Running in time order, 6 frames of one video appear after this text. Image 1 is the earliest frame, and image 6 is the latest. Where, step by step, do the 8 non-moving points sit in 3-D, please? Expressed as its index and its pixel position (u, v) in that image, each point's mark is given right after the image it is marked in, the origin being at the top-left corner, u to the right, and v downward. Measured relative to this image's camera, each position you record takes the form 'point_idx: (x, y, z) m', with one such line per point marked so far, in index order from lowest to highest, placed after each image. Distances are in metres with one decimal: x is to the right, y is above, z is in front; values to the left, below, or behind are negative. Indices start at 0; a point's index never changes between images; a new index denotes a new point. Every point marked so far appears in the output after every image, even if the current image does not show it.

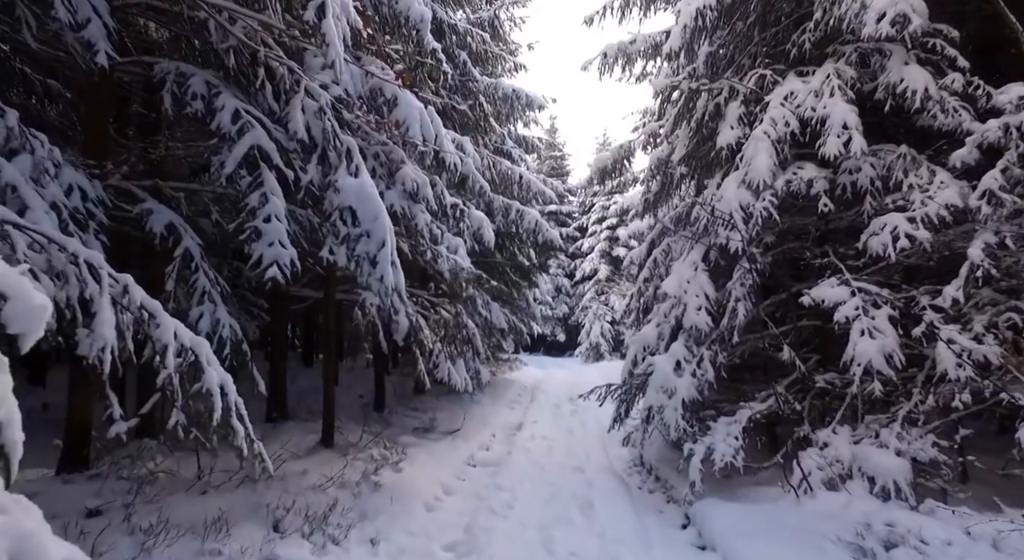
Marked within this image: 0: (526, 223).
0: (+0.3, +1.3, +12.6) m
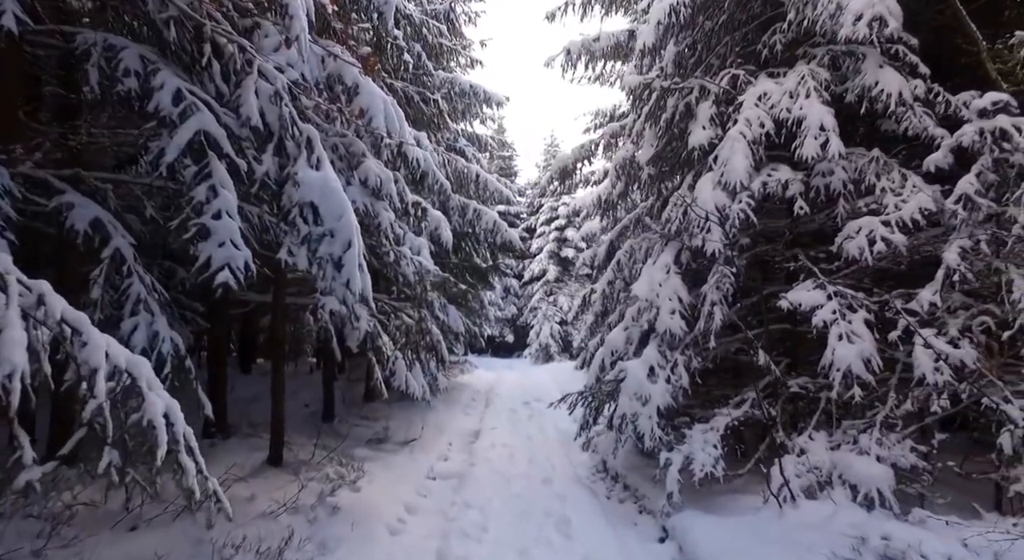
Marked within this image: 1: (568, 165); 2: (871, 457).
0: (-0.6, +1.3, +12.3) m
1: (+1.1, +2.2, +10.5) m
2: (+3.3, -1.6, +4.9) m
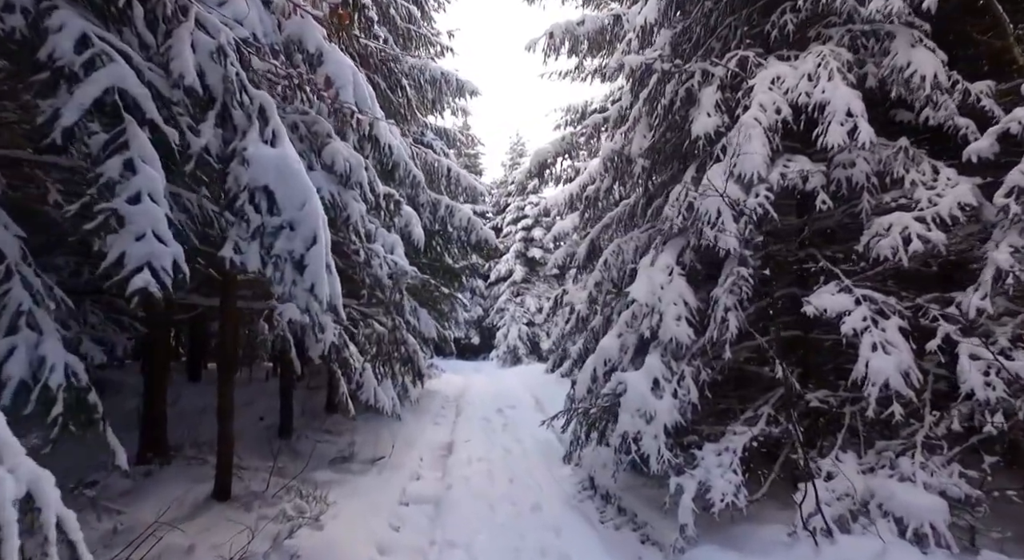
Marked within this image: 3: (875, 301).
0: (-1.2, +1.3, +11.4) m
1: (+0.7, +2.2, +9.8) m
2: (+3.2, -1.6, +4.4) m
3: (+3.4, -0.2, +5.1) m
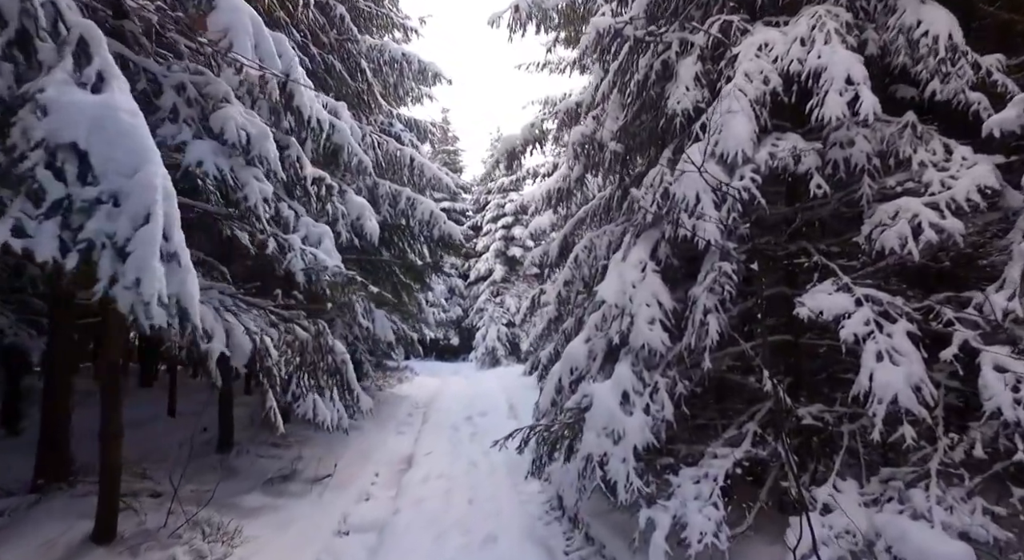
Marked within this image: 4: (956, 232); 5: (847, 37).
0: (-1.8, +1.3, +10.5) m
1: (+0.1, +2.2, +8.9) m
2: (+2.8, -1.6, +3.6) m
3: (+2.9, -0.2, +4.3) m
4: (+3.3, +0.4, +4.1) m
5: (+2.9, +2.1, +4.8) m
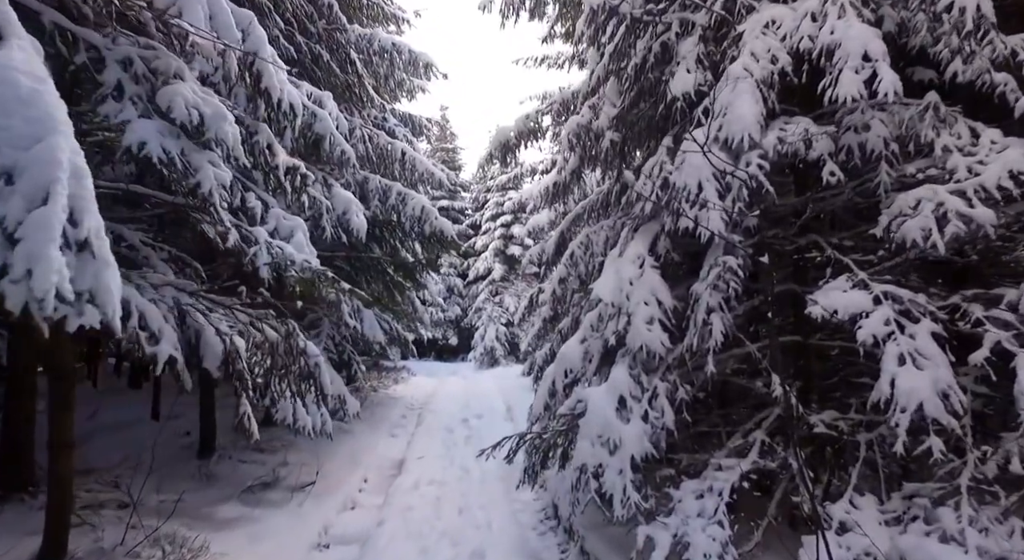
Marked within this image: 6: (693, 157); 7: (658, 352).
0: (-1.9, +1.3, +10.1) m
1: (0.0, +2.2, +8.6) m
2: (+2.7, -1.6, +3.2) m
3: (+2.8, -0.1, +3.9) m
4: (+3.2, +0.4, +3.7) m
5: (+2.8, +2.2, +4.4) m
6: (+1.5, +1.0, +4.6) m
7: (+1.3, -0.6, +4.7) m
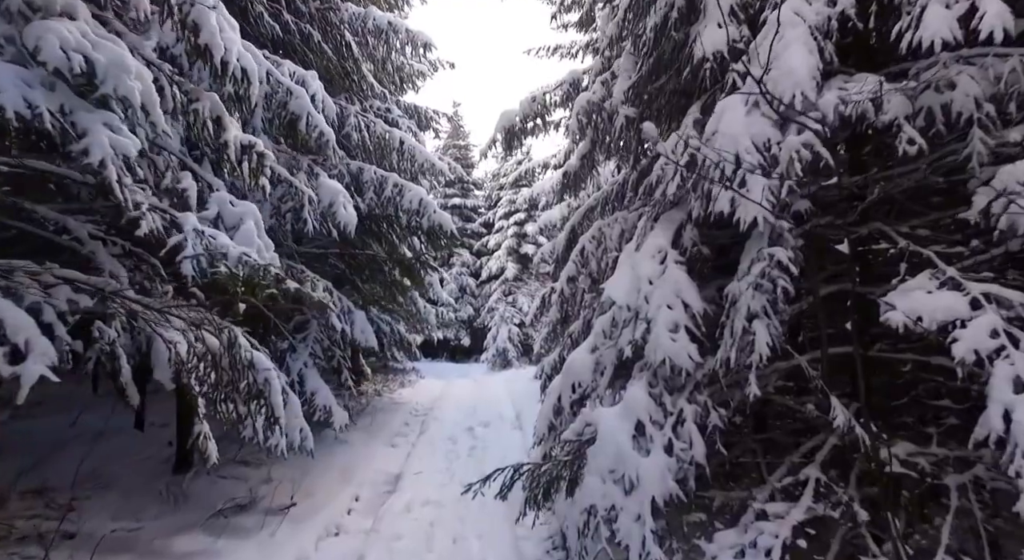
0: (-1.8, +1.3, +9.3) m
1: (0.0, +2.2, +7.7) m
2: (+2.6, -1.6, +2.3) m
3: (+2.7, -0.1, +3.0) m
4: (+3.1, +0.4, +2.7) m
5: (+2.7, +2.2, +3.4) m
6: (+1.5, +1.1, +3.7) m
7: (+1.2, -0.6, +3.8) m
